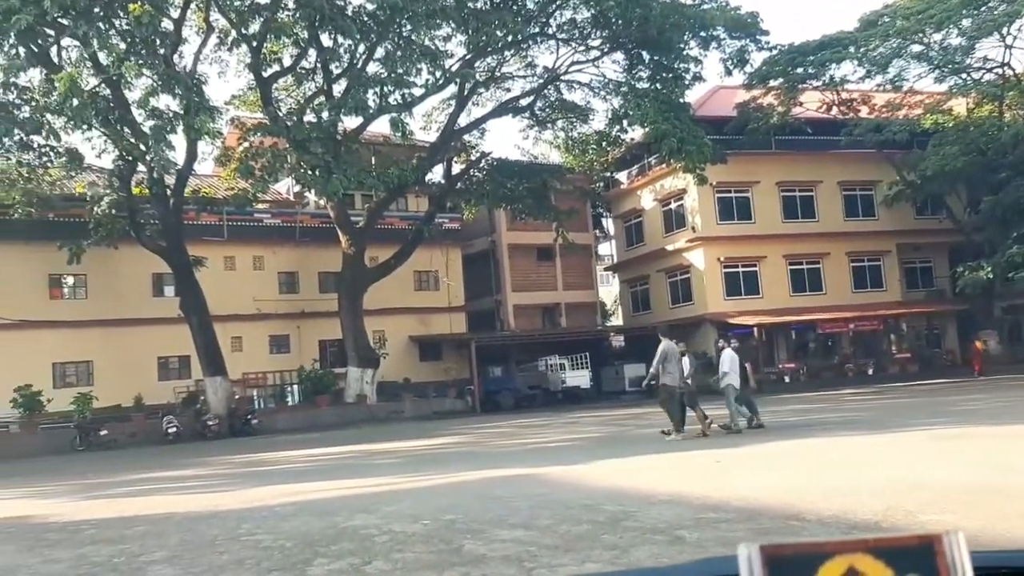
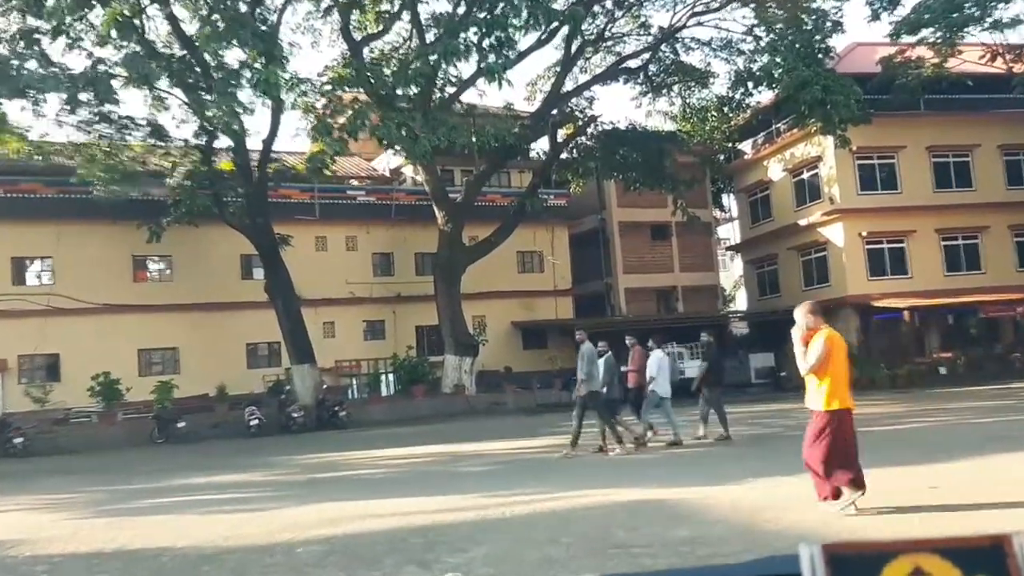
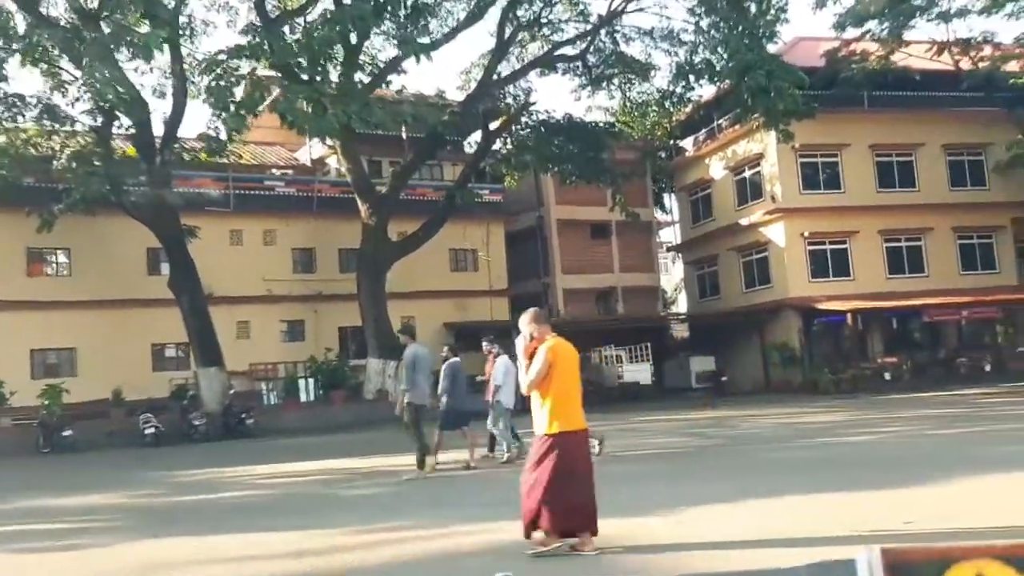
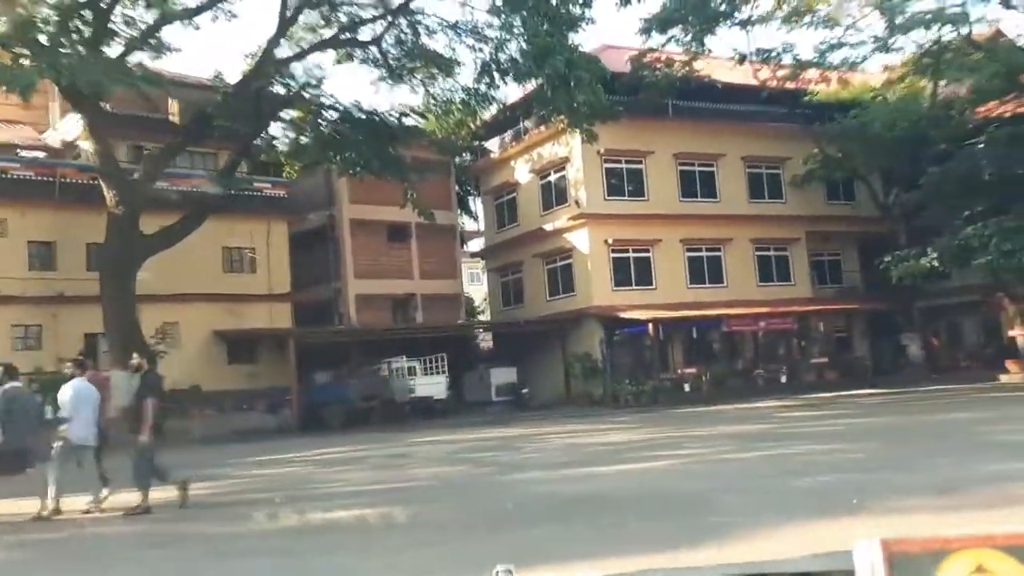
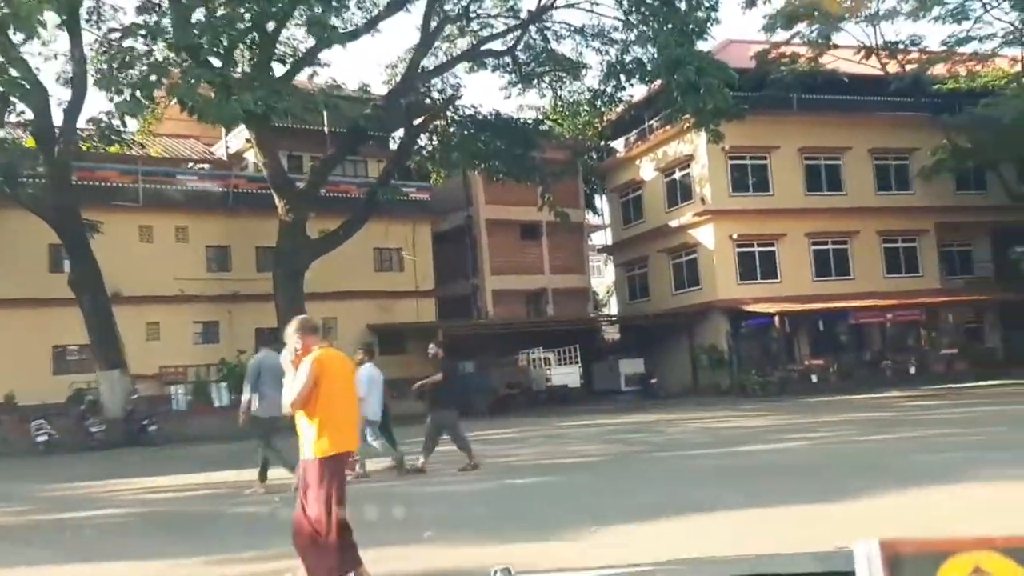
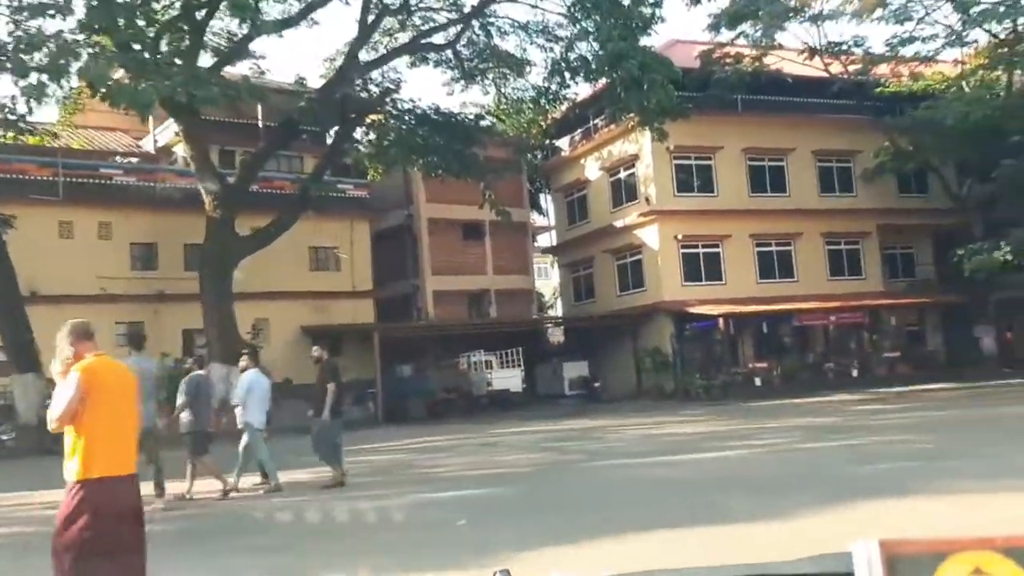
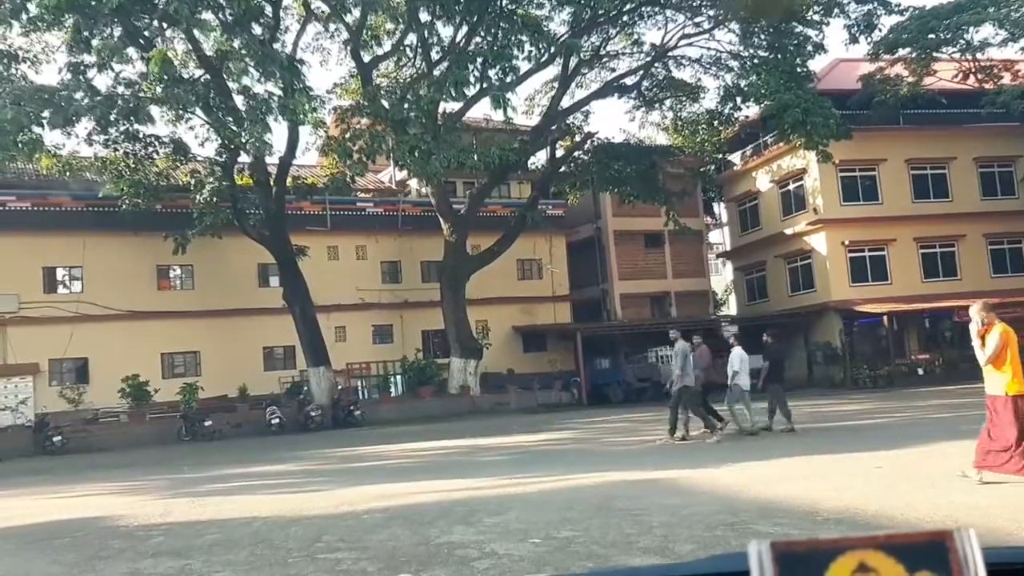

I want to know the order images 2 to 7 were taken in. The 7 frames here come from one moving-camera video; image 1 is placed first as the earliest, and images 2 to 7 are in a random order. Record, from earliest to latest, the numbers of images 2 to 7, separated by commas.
7, 2, 3, 5, 6, 4
